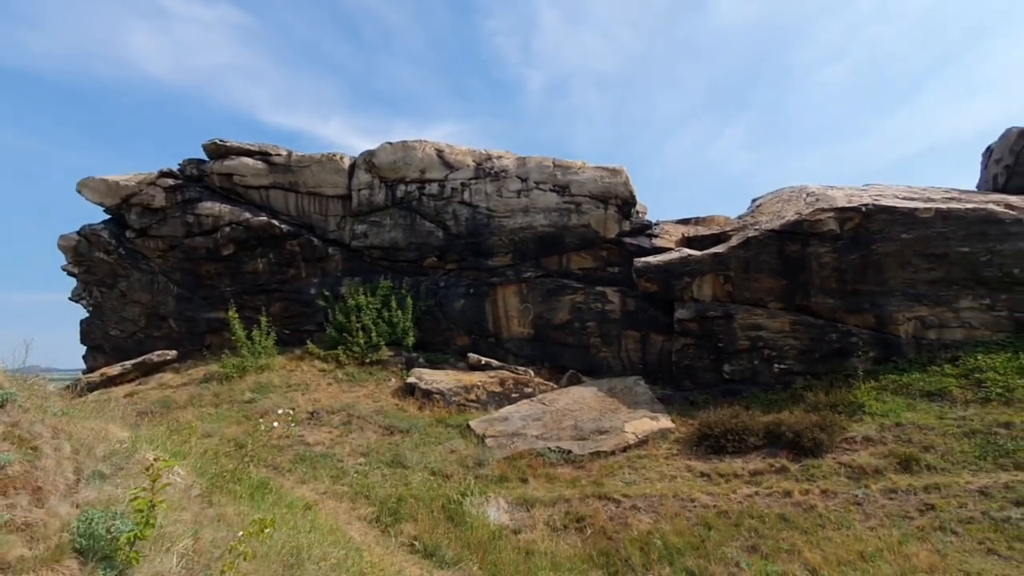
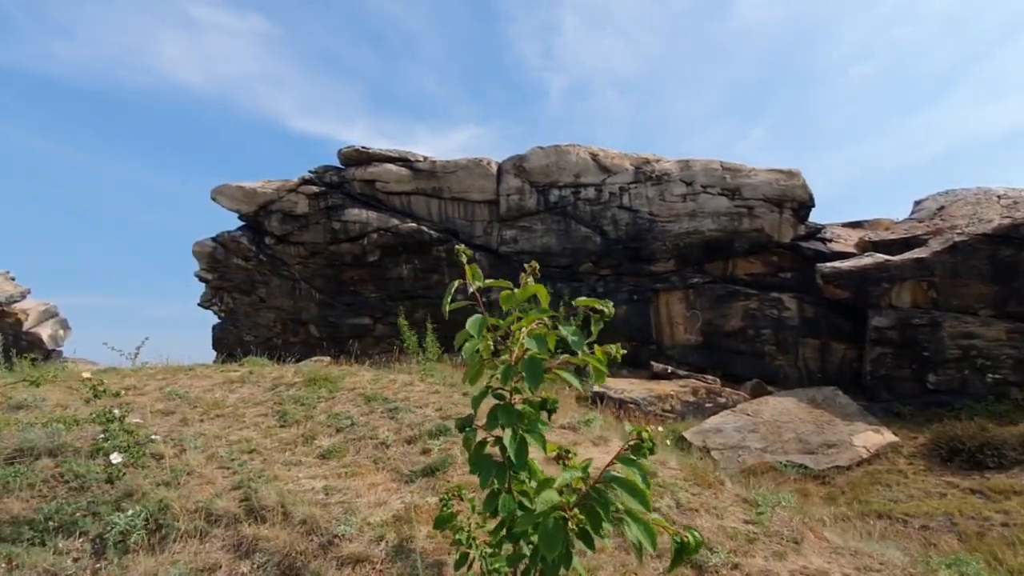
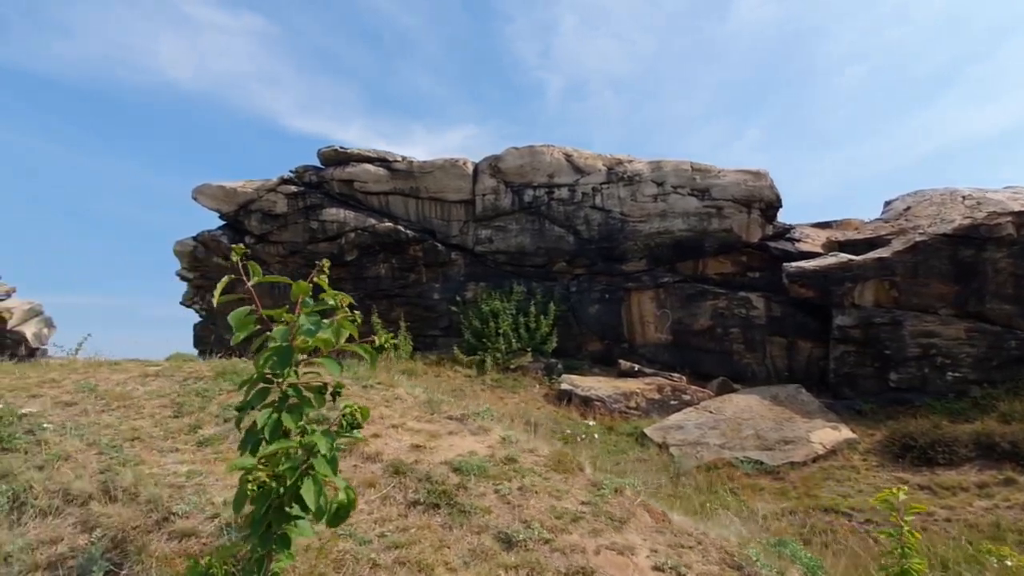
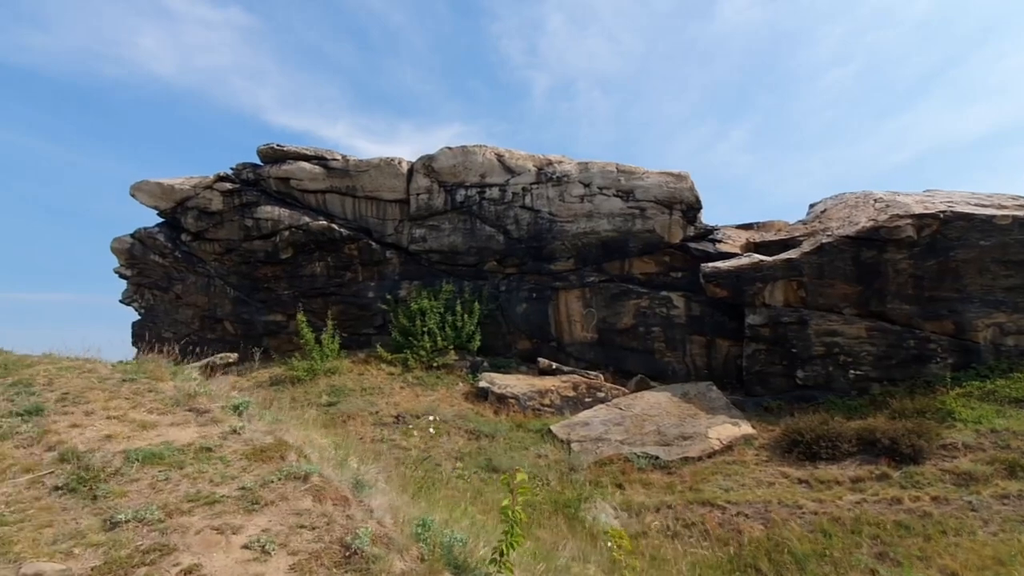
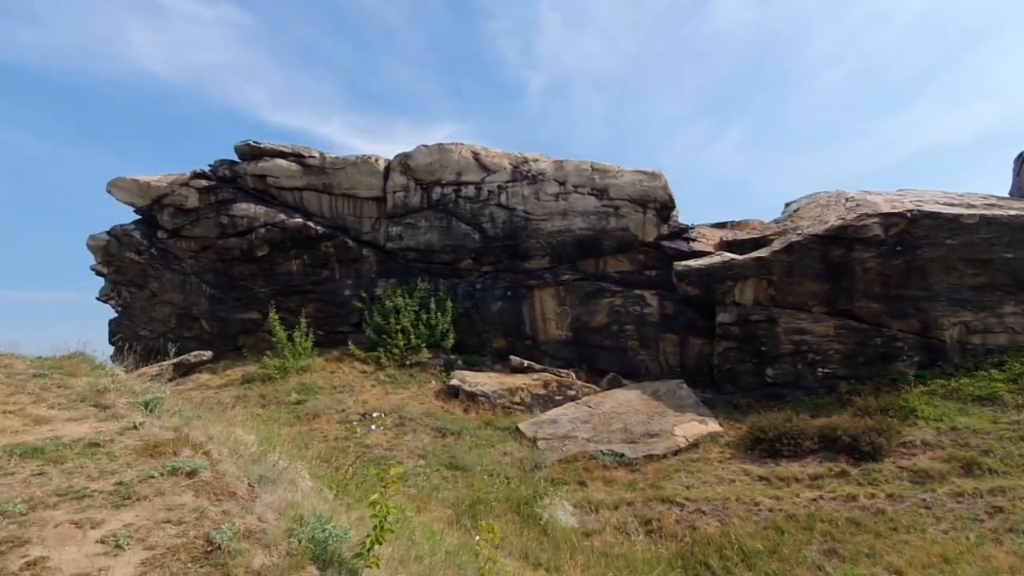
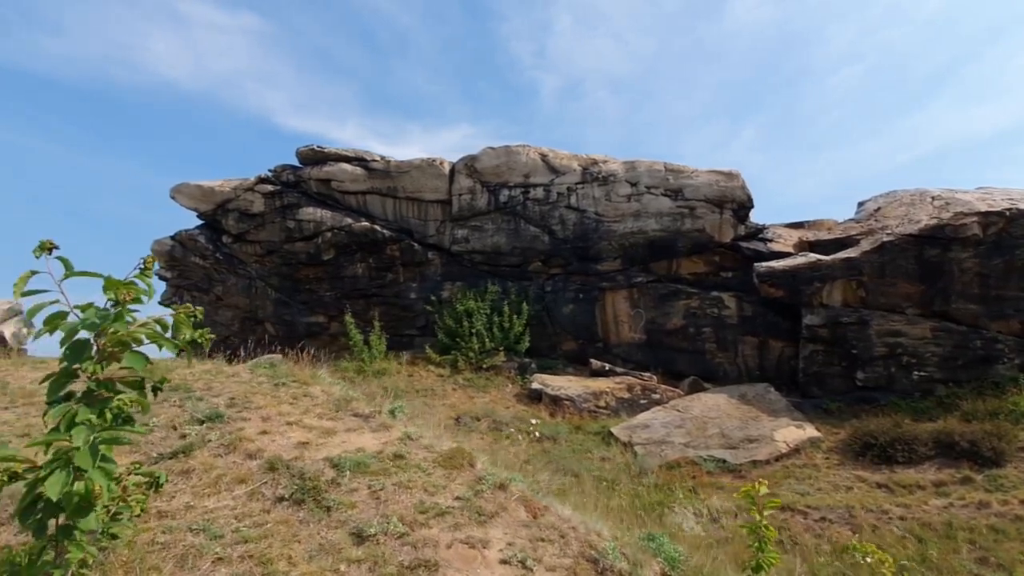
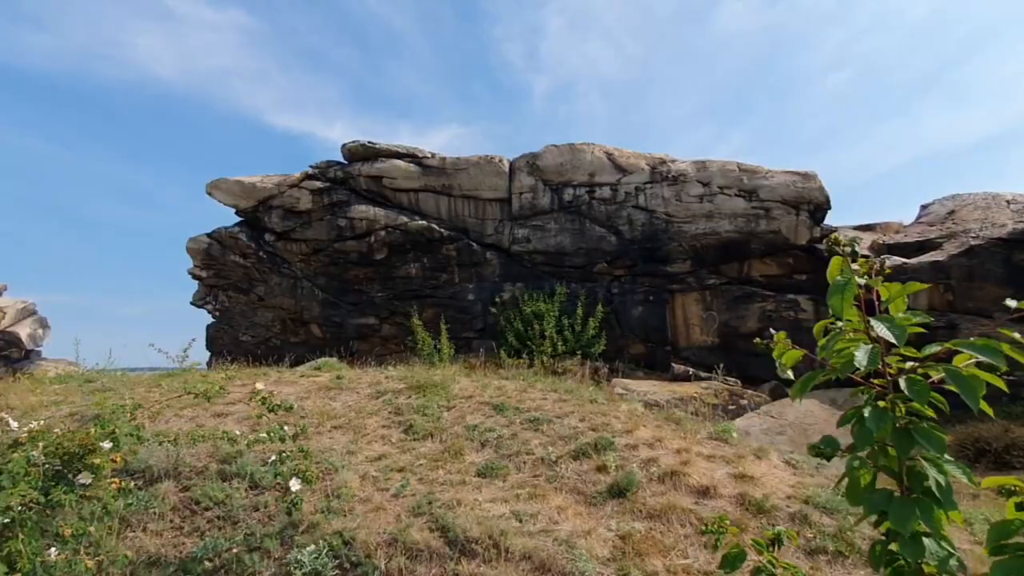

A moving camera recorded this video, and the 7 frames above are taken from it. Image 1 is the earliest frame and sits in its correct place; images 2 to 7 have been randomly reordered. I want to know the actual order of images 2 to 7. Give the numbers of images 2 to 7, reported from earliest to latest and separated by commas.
5, 4, 6, 3, 2, 7
